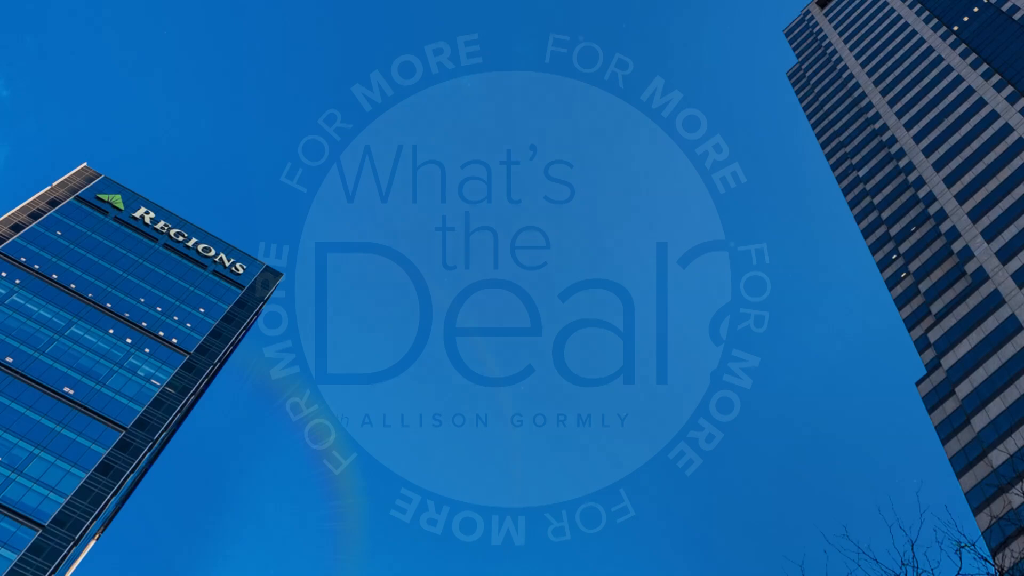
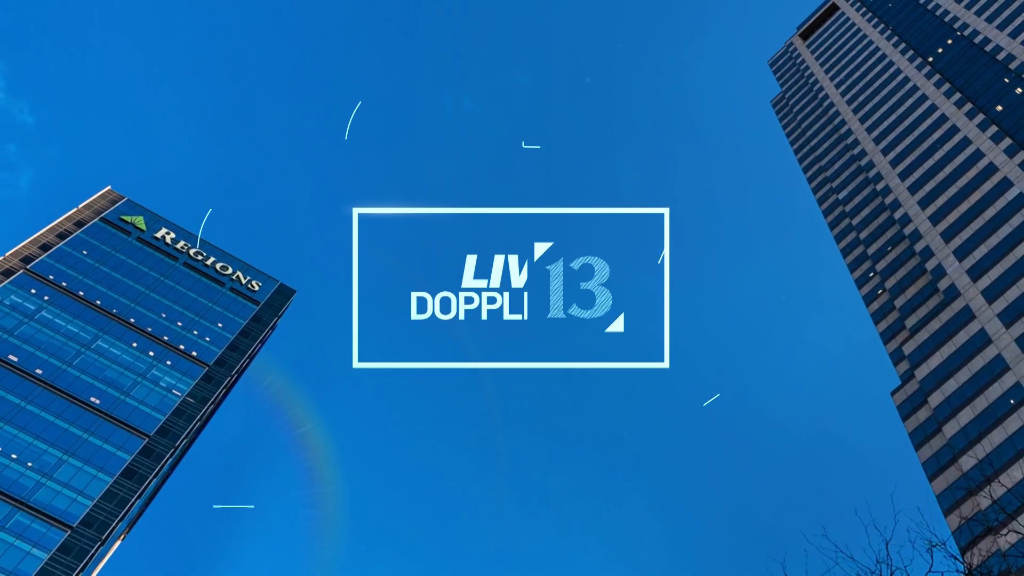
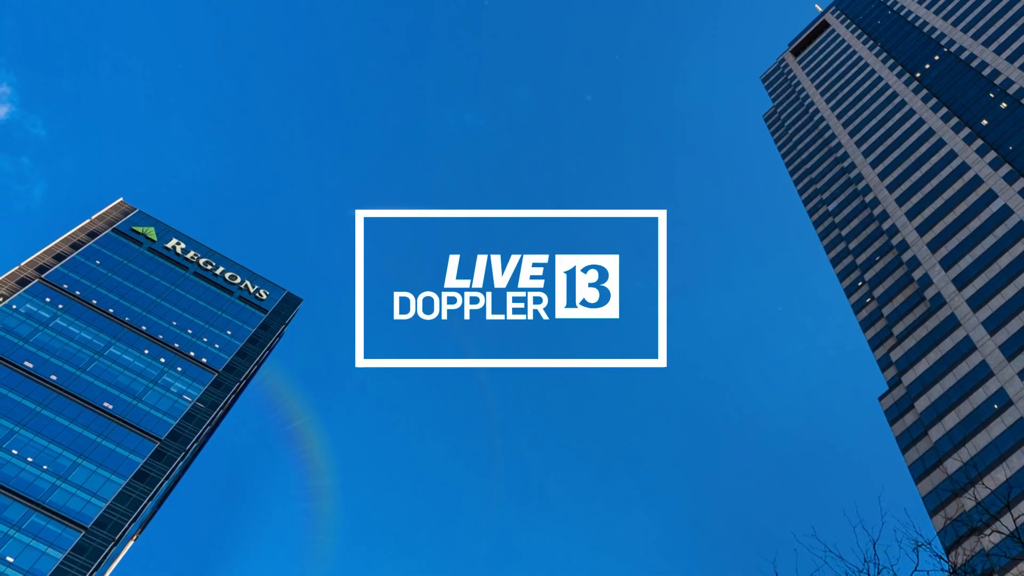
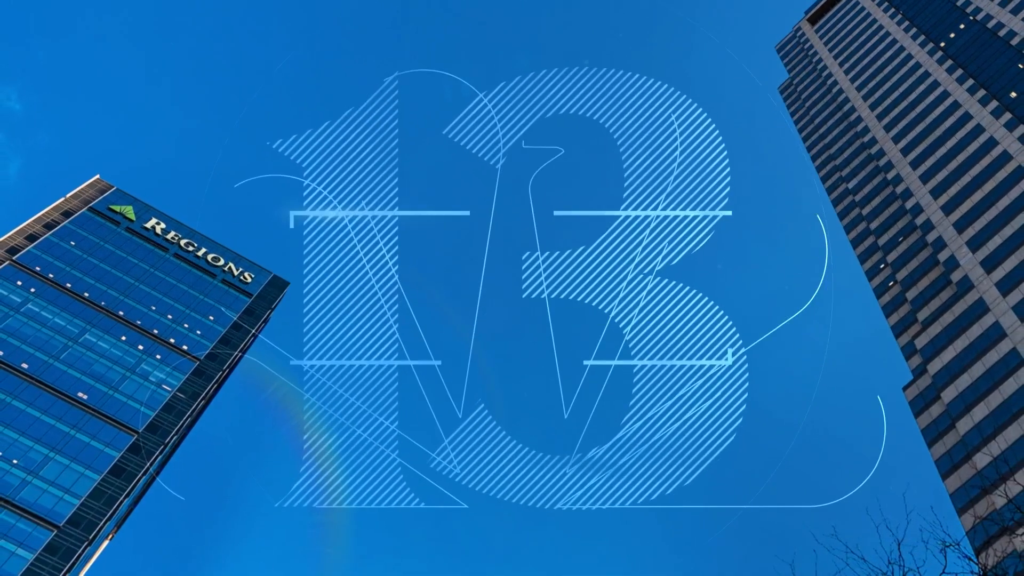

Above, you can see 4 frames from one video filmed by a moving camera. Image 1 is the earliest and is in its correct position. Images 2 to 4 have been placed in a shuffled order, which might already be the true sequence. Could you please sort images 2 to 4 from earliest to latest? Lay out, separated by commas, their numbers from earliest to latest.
4, 2, 3
